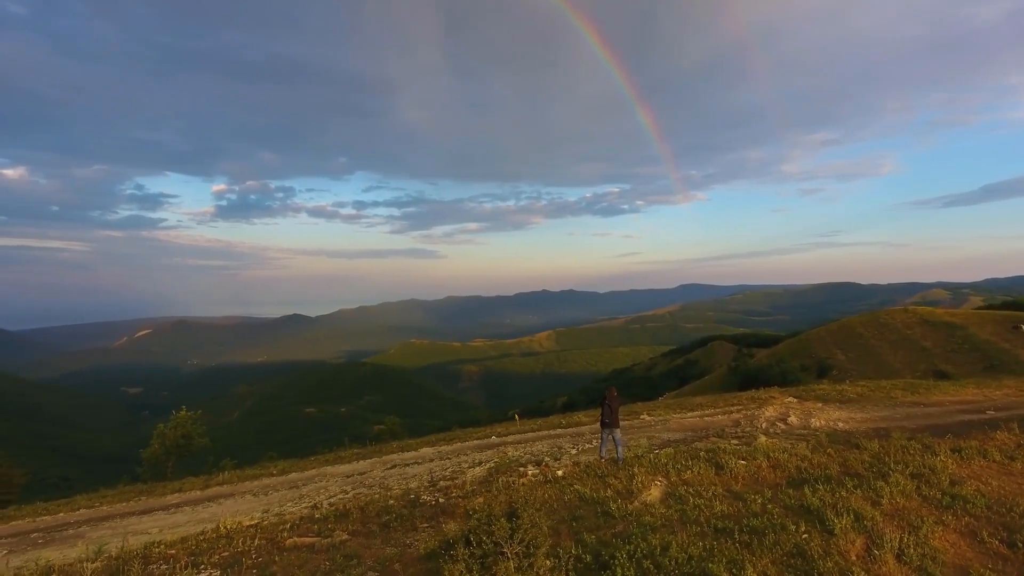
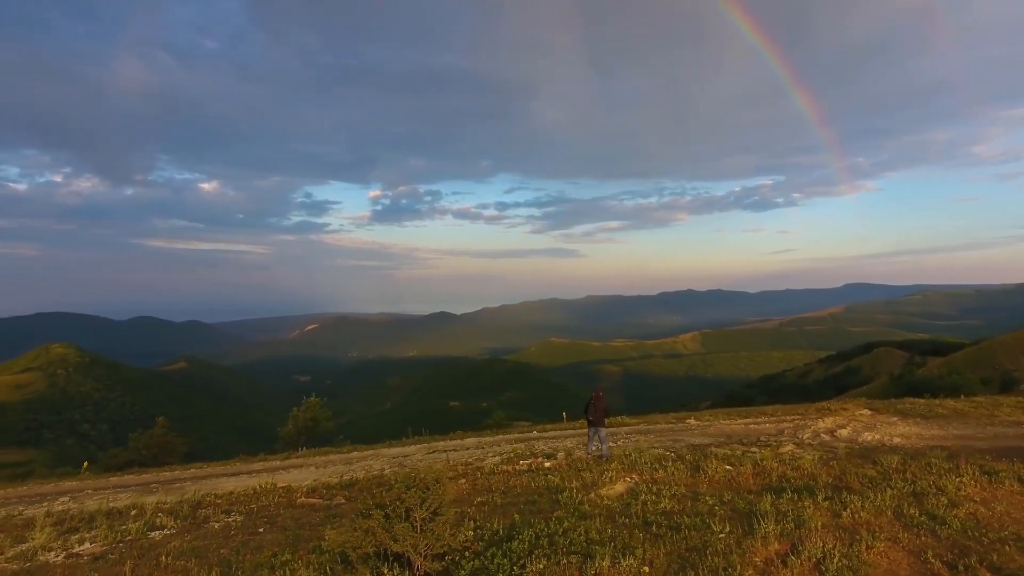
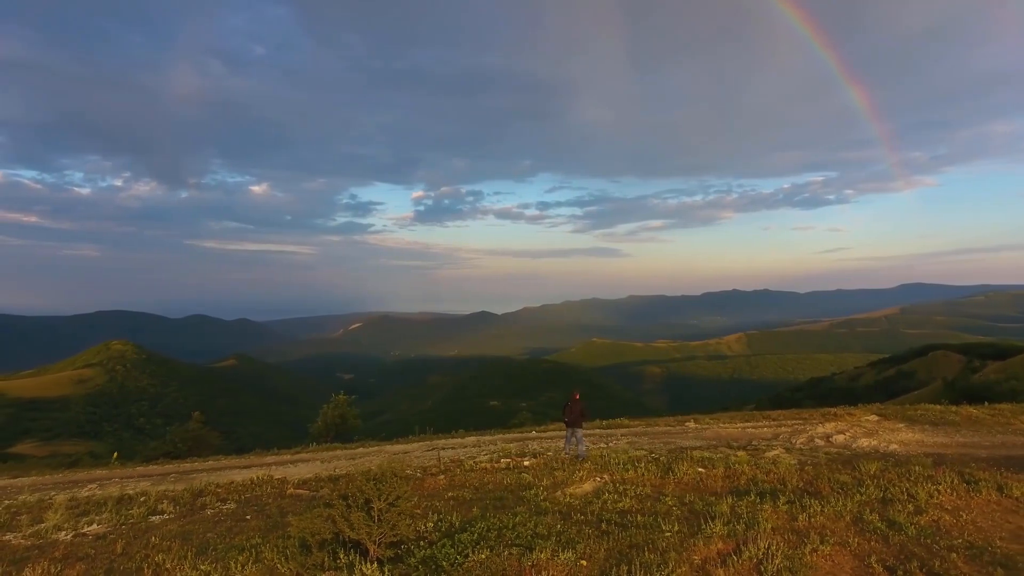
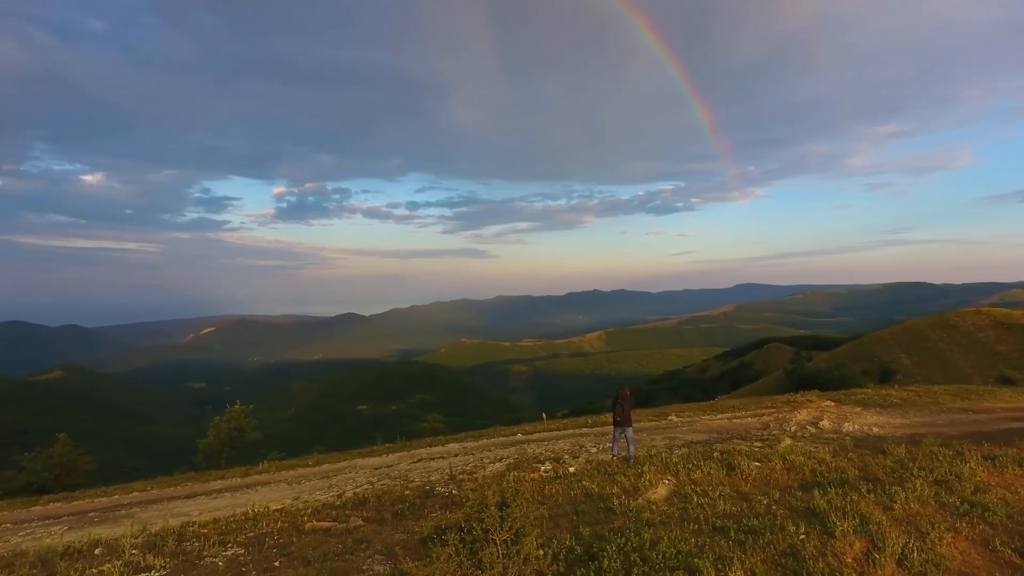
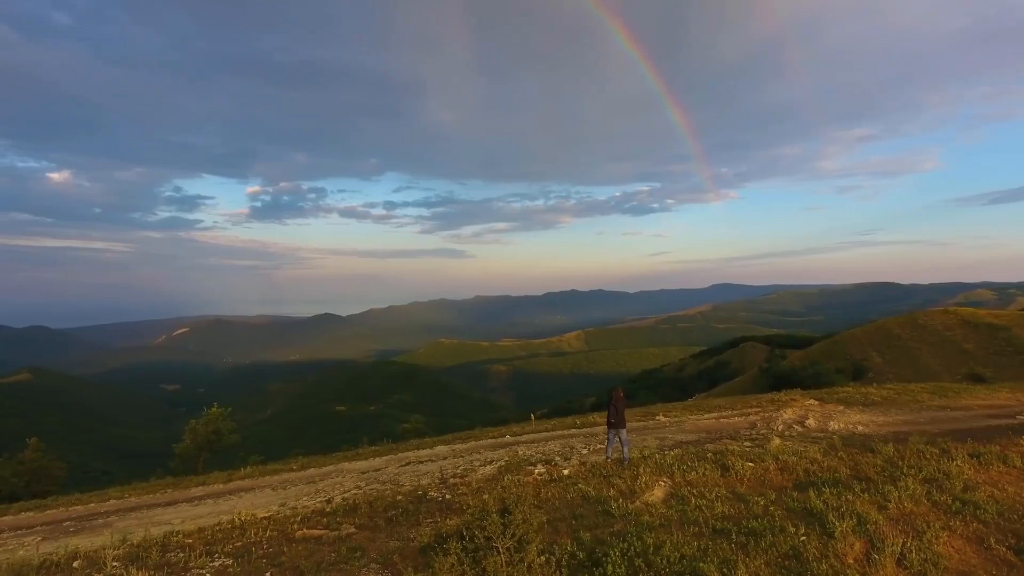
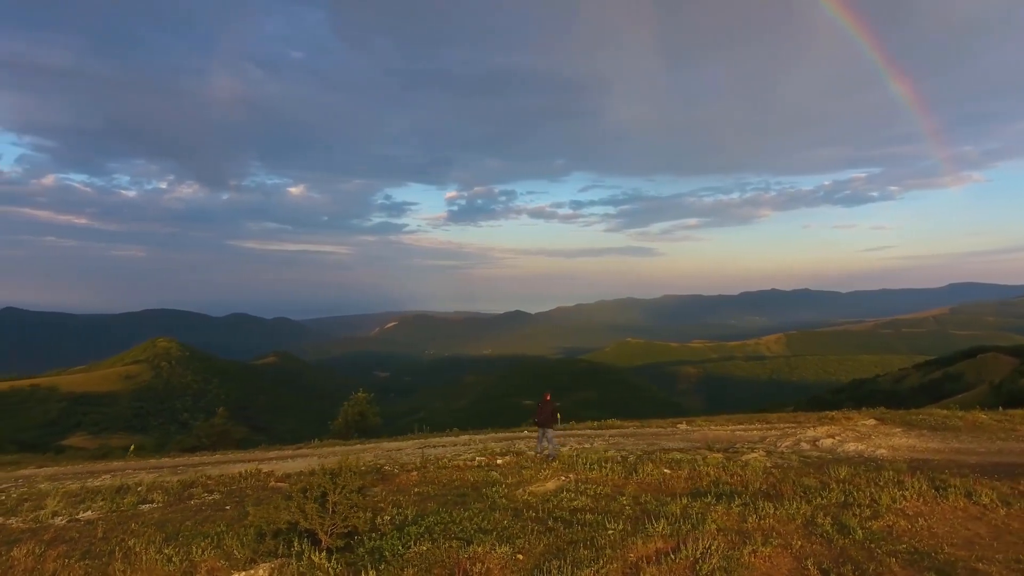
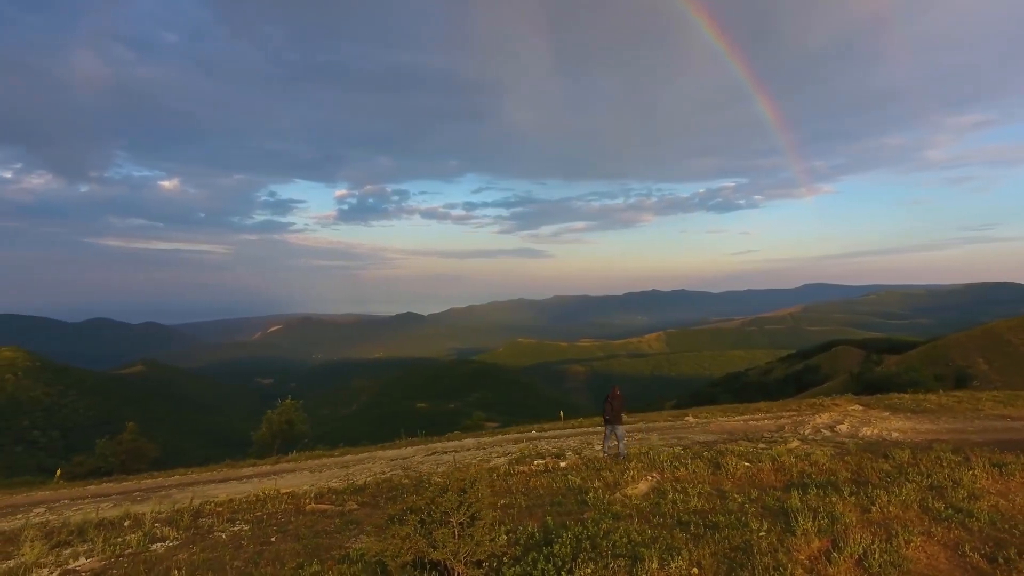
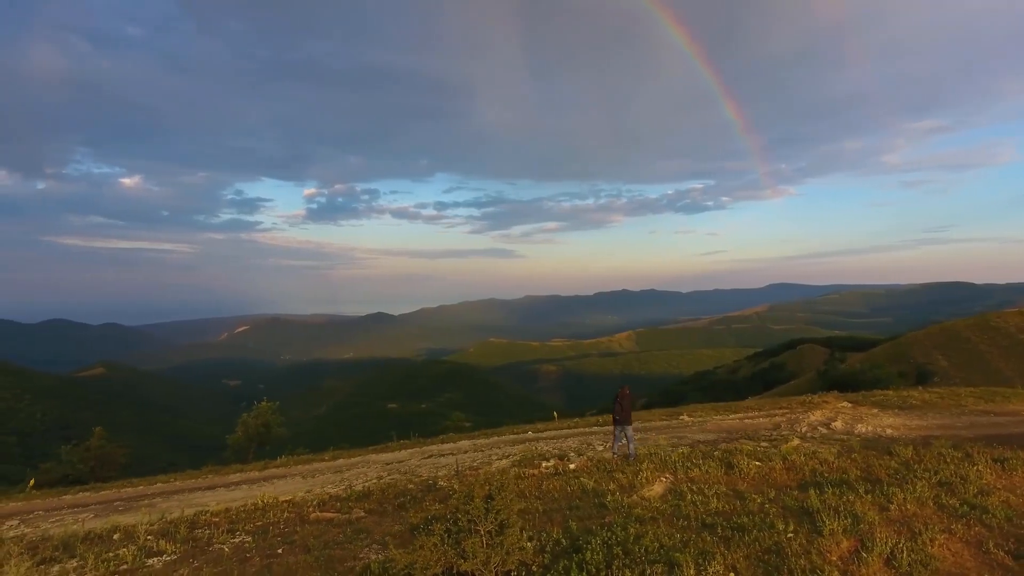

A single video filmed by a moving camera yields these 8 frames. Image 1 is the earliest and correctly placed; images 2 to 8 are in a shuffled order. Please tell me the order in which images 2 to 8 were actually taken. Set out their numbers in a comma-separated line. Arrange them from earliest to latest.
5, 4, 8, 7, 2, 3, 6
